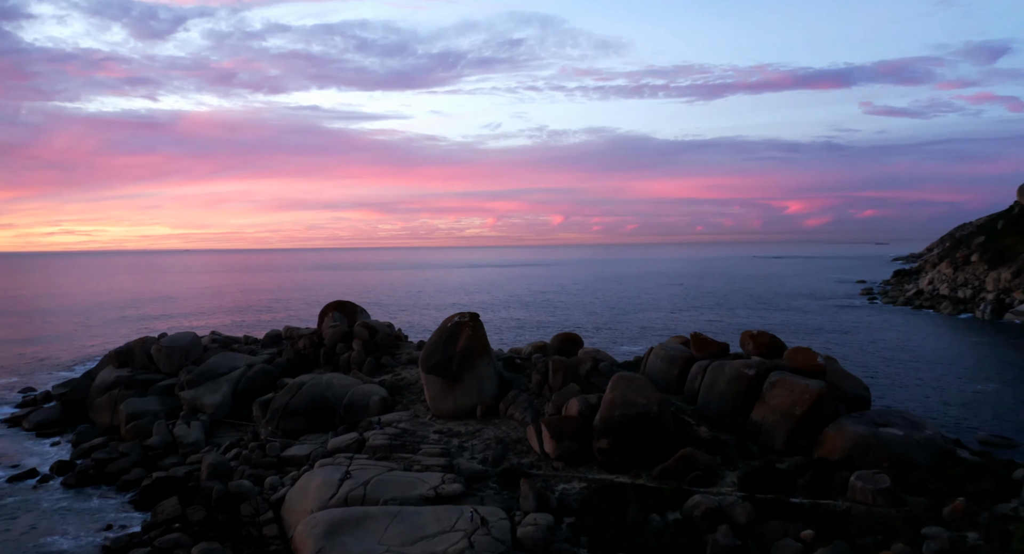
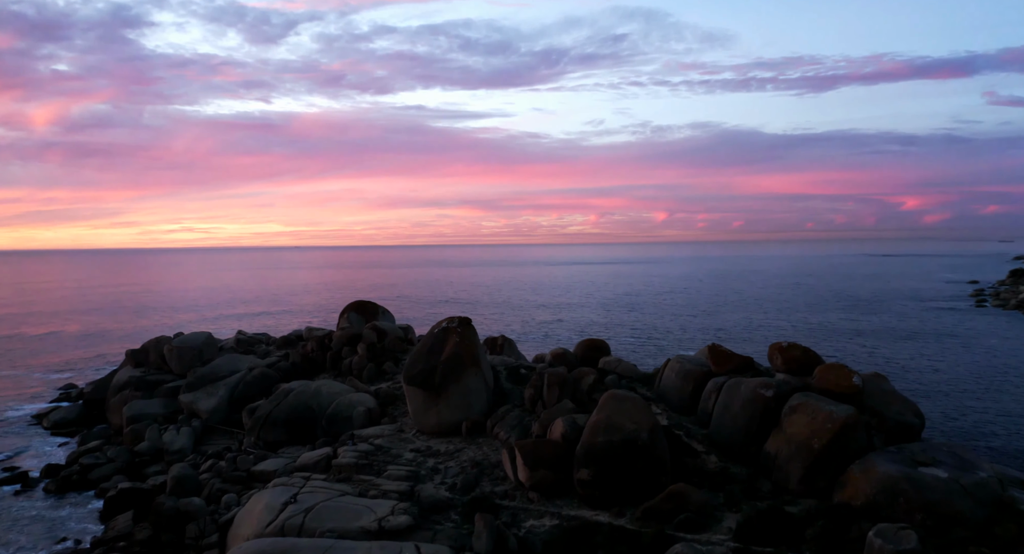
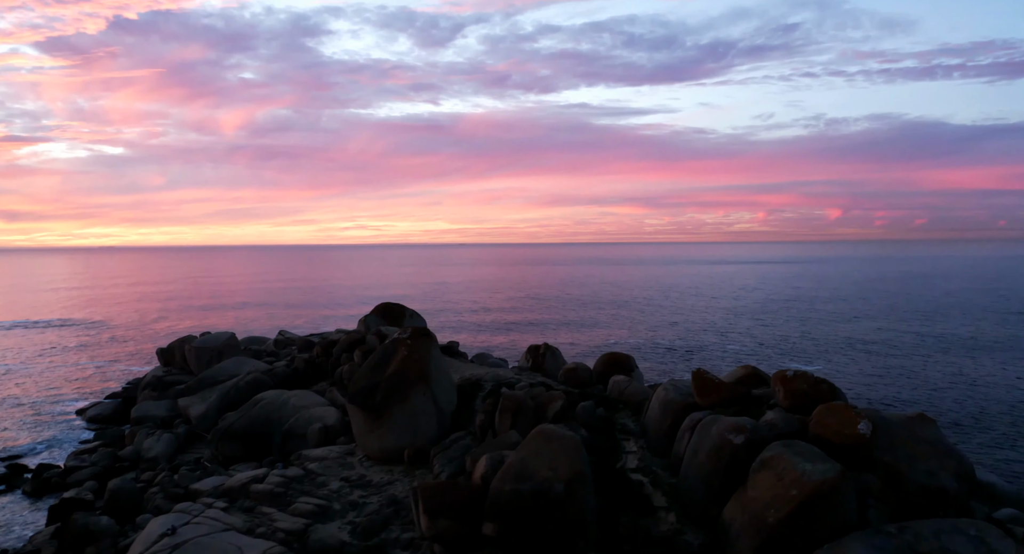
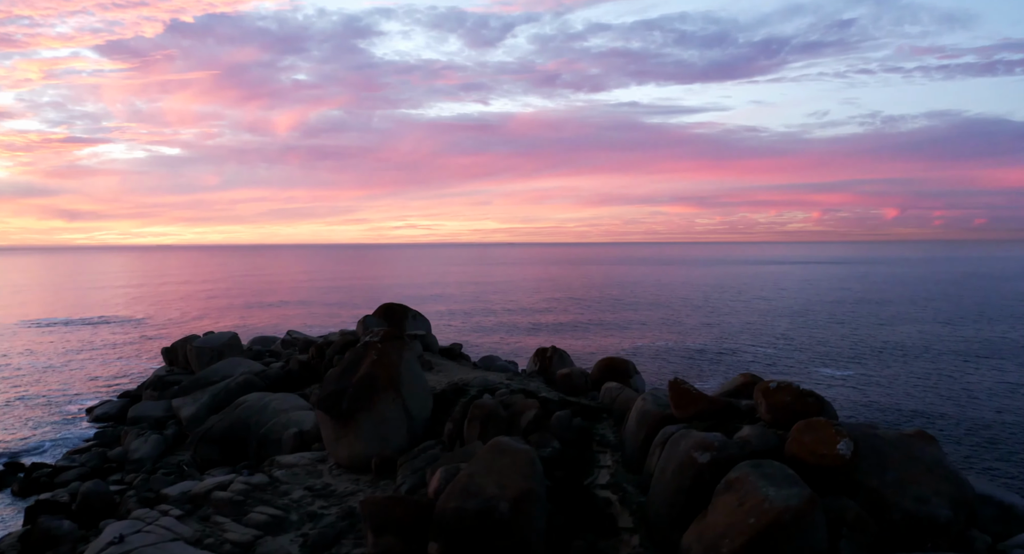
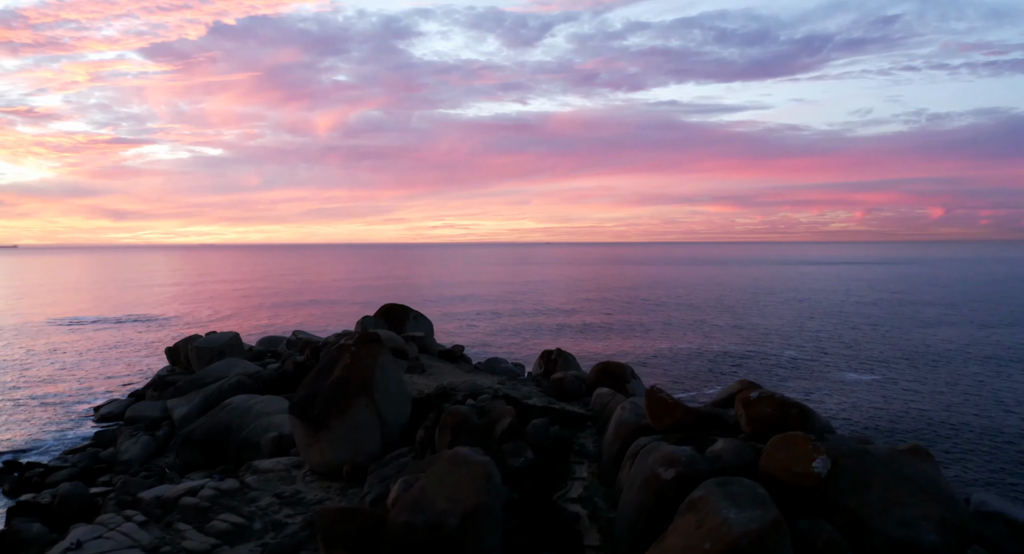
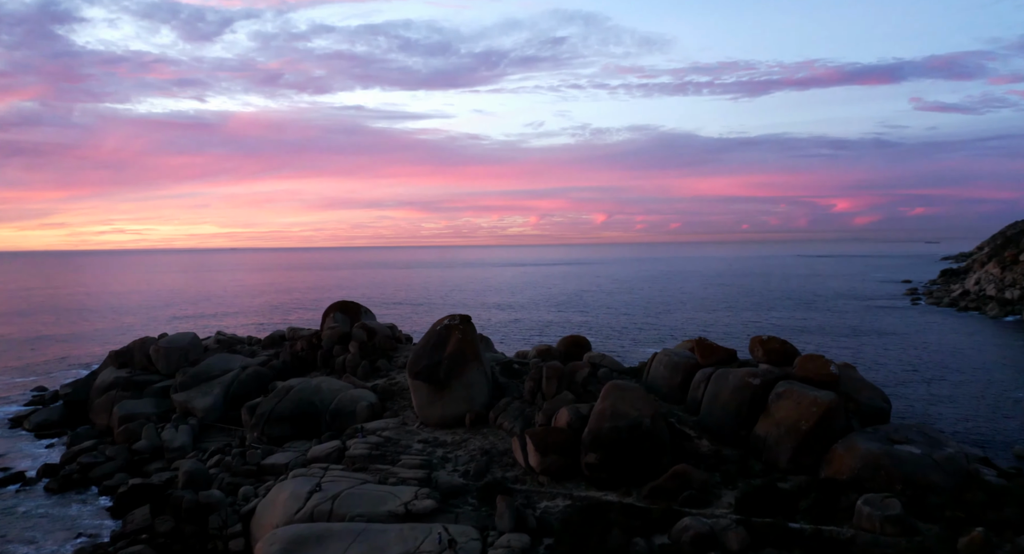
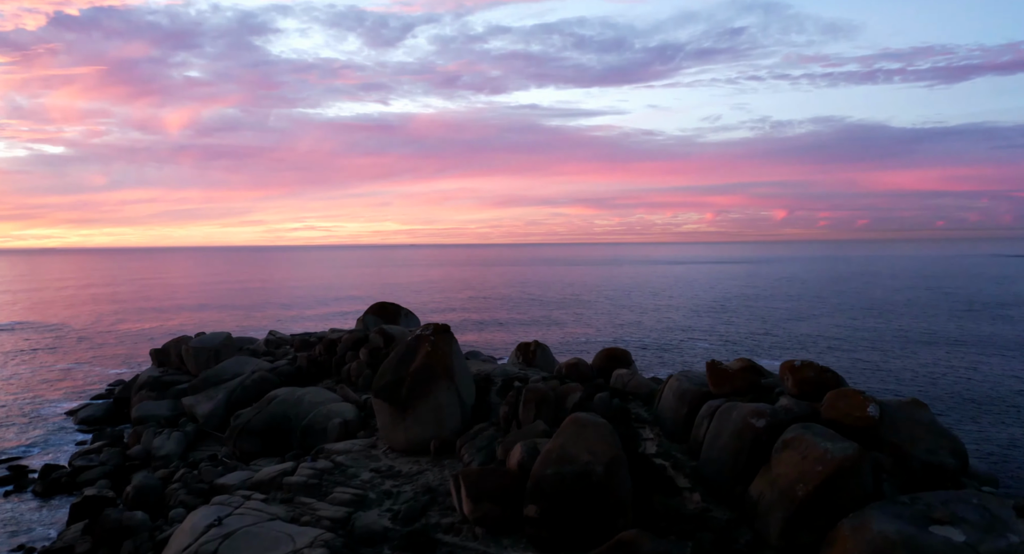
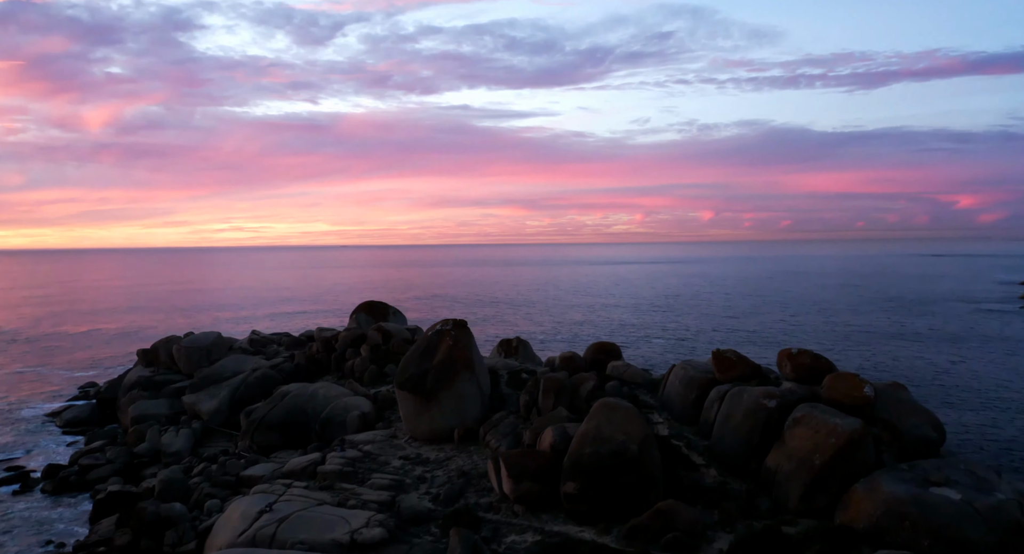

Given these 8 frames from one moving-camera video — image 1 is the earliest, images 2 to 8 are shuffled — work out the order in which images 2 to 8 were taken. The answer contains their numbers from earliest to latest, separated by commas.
6, 2, 8, 7, 3, 4, 5
